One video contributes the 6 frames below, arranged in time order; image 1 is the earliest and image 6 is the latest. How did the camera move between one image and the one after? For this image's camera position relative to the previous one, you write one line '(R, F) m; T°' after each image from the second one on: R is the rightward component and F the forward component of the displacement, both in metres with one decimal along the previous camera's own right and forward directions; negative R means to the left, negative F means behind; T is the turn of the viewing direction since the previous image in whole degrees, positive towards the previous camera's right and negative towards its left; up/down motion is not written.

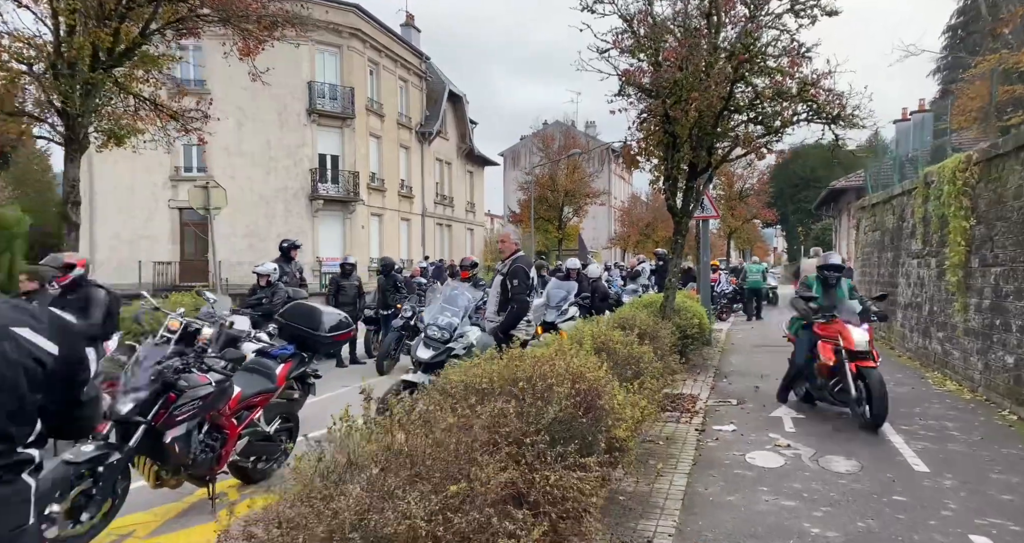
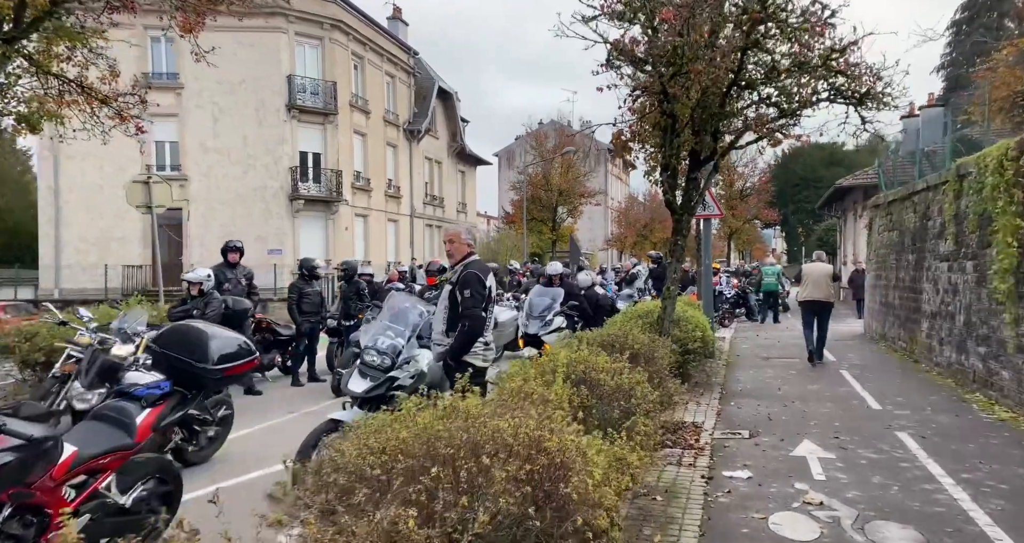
(+0.3, +1.3) m; 0°
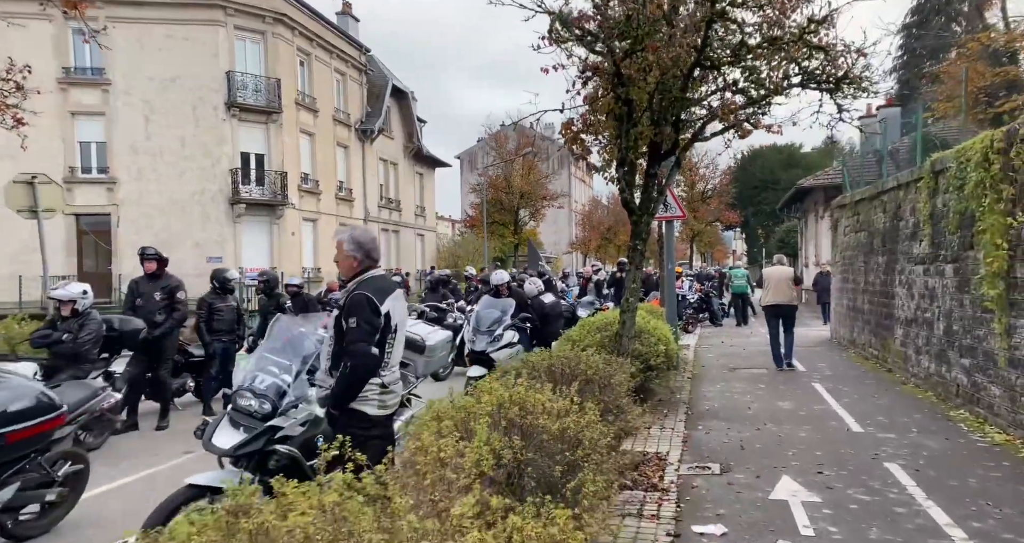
(+0.3, +1.0) m; +3°
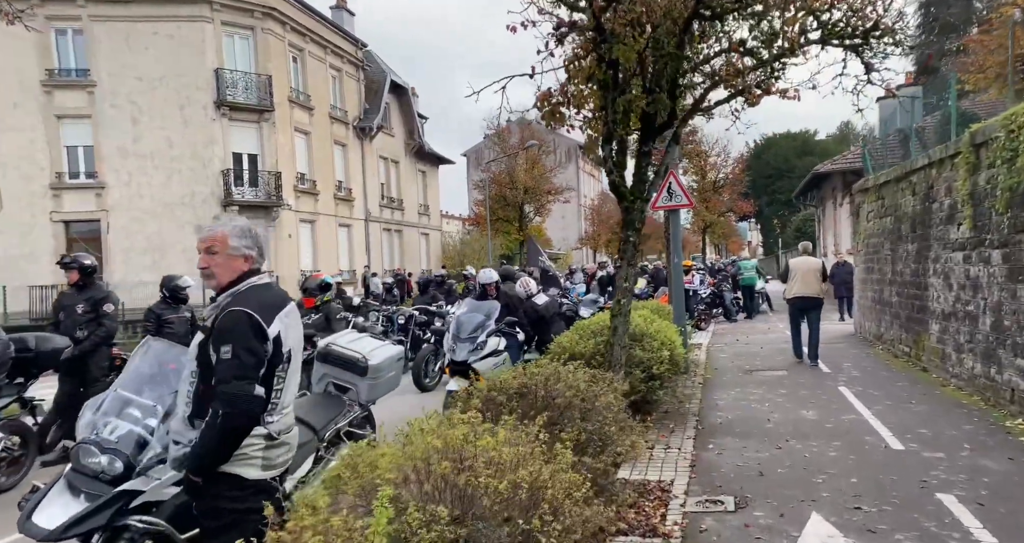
(+0.3, +1.0) m; -1°
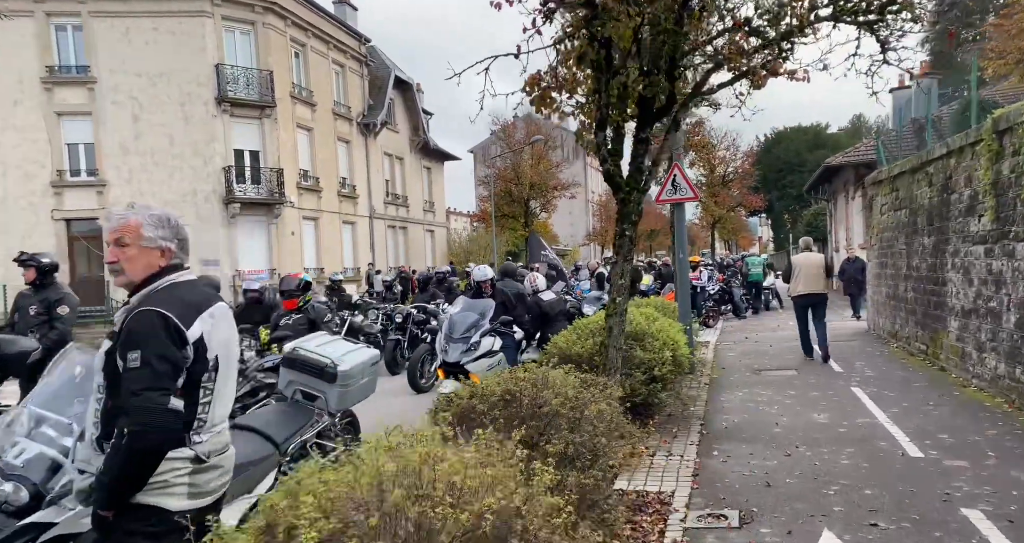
(+0.2, +0.4) m; -1°
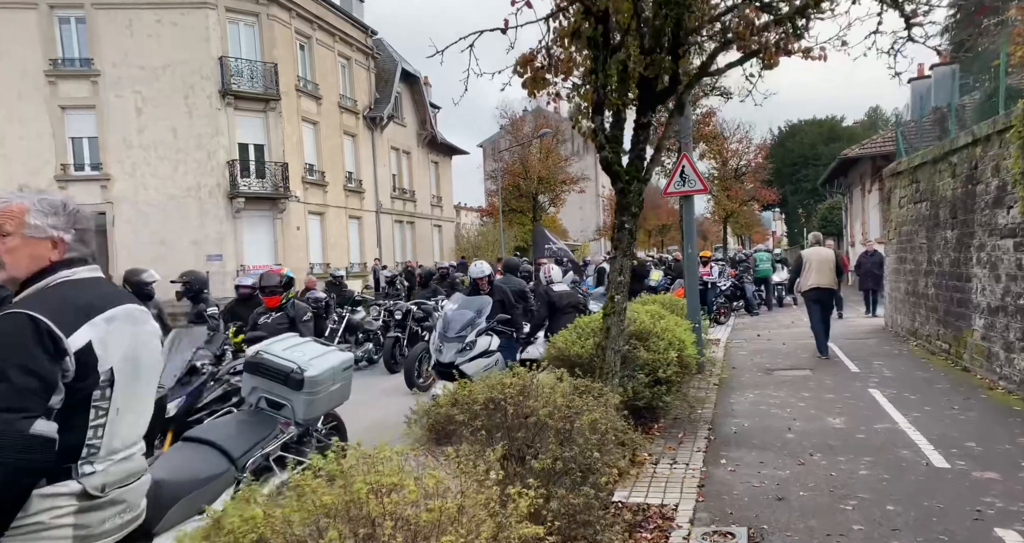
(+0.1, +0.4) m; -1°
